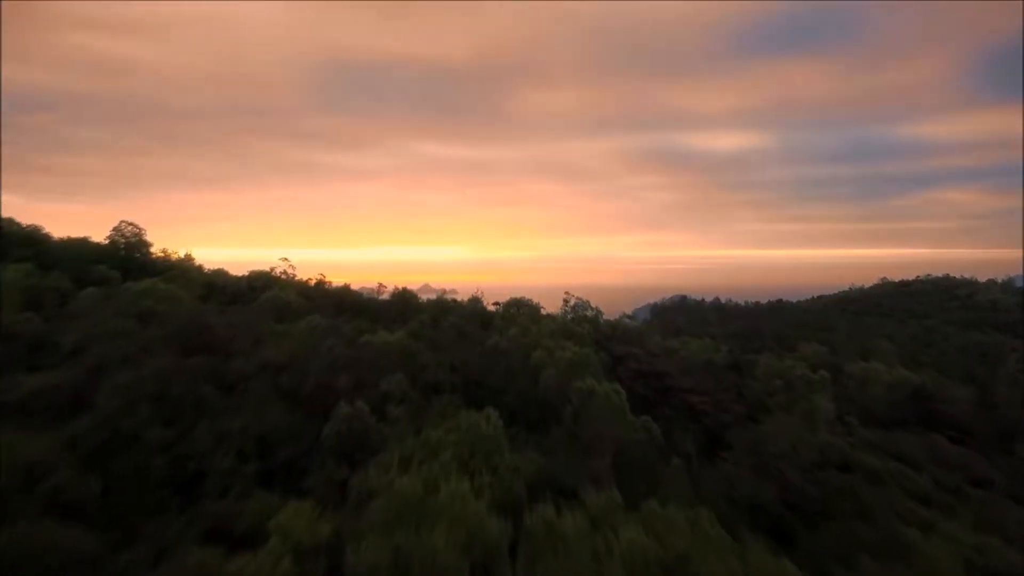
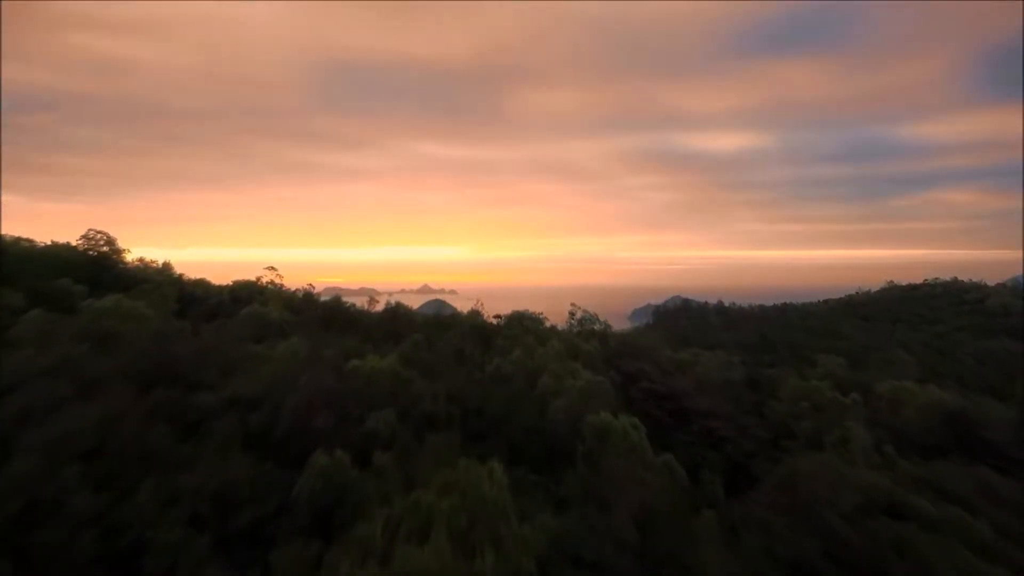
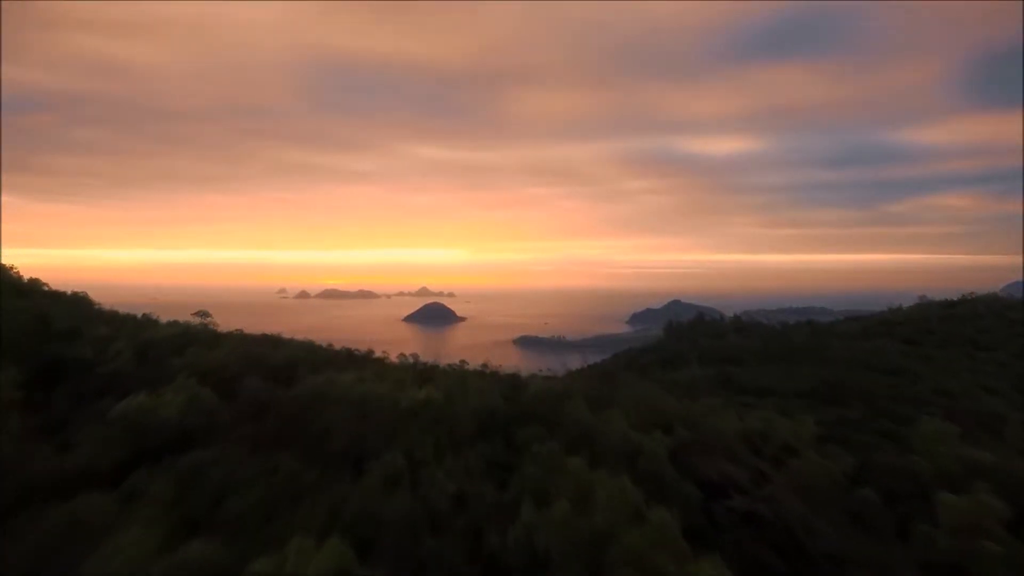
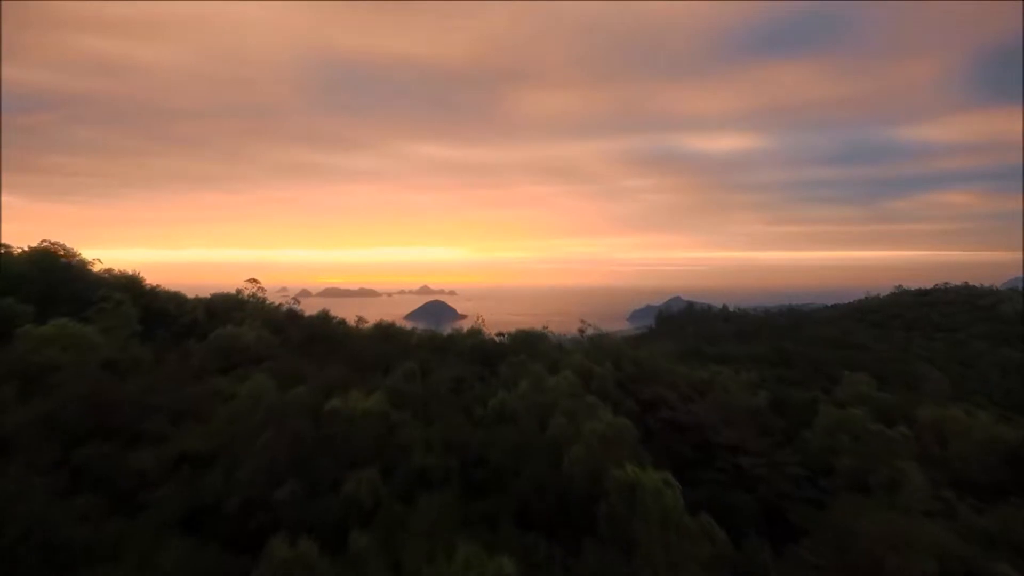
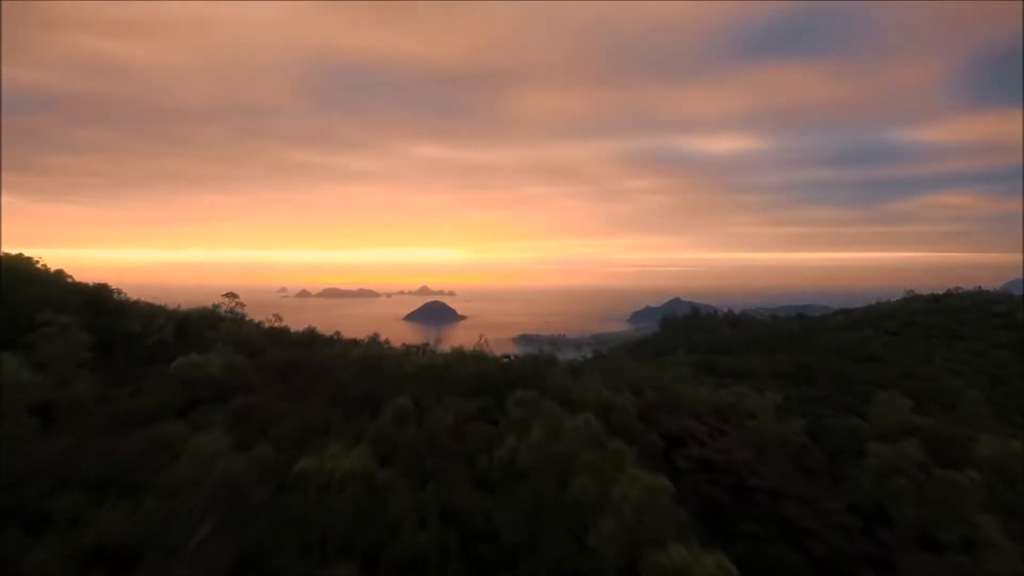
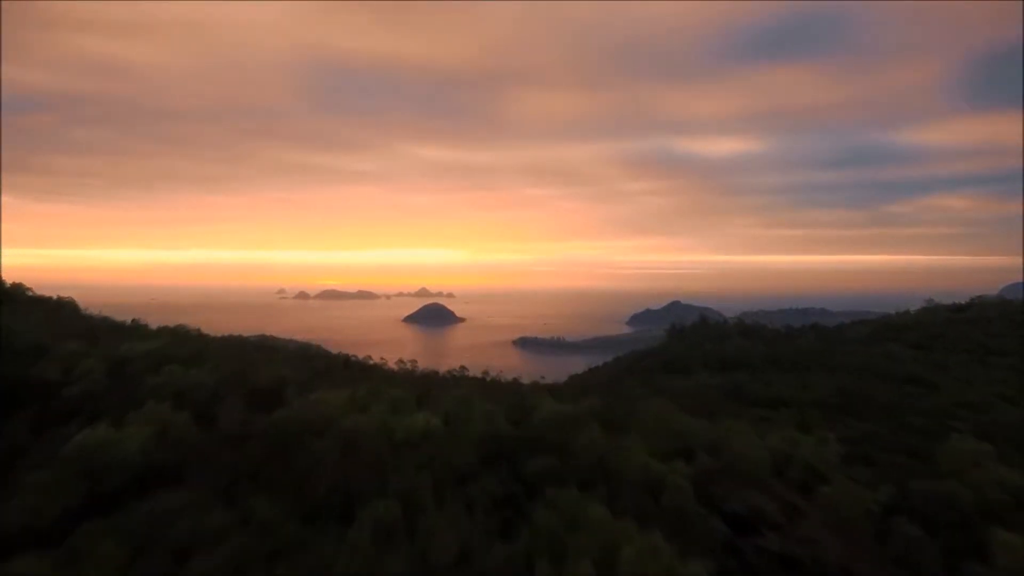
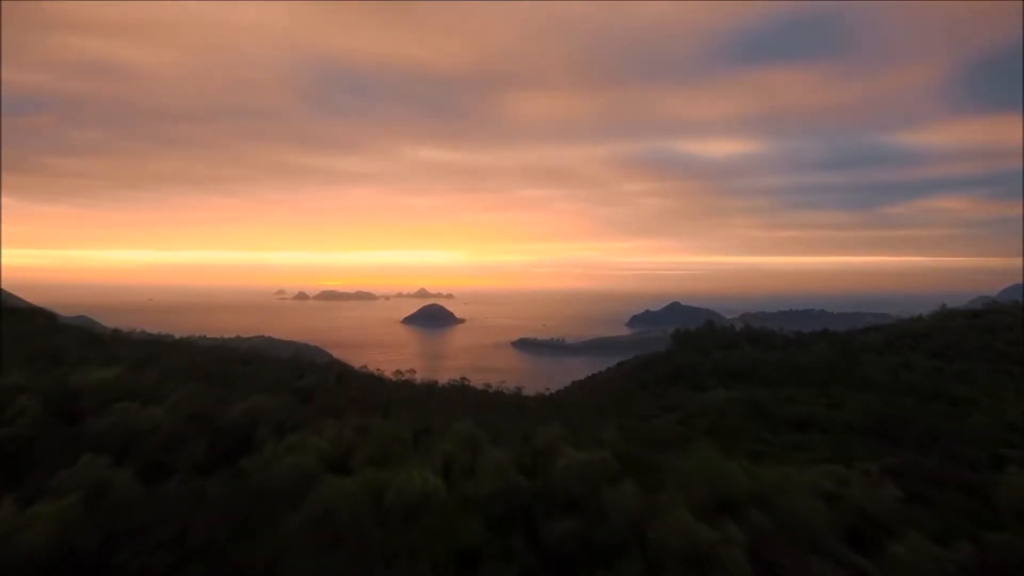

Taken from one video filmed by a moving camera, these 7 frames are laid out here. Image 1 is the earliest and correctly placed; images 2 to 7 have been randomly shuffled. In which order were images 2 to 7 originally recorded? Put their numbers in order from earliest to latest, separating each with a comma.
2, 4, 5, 3, 6, 7
